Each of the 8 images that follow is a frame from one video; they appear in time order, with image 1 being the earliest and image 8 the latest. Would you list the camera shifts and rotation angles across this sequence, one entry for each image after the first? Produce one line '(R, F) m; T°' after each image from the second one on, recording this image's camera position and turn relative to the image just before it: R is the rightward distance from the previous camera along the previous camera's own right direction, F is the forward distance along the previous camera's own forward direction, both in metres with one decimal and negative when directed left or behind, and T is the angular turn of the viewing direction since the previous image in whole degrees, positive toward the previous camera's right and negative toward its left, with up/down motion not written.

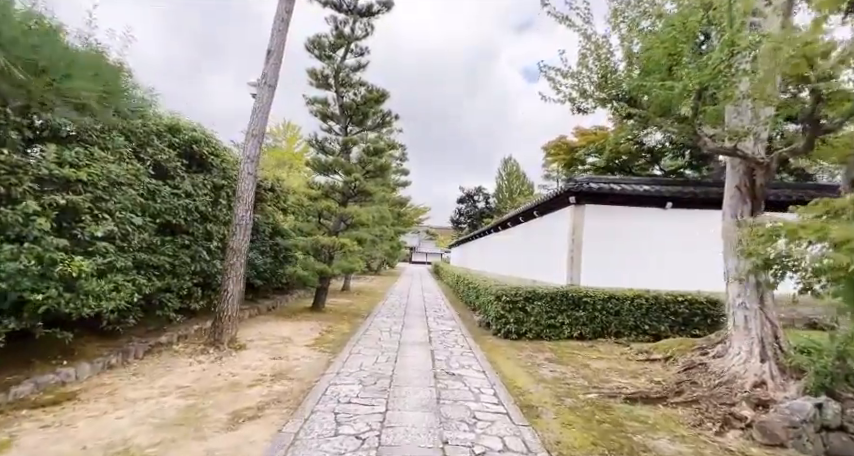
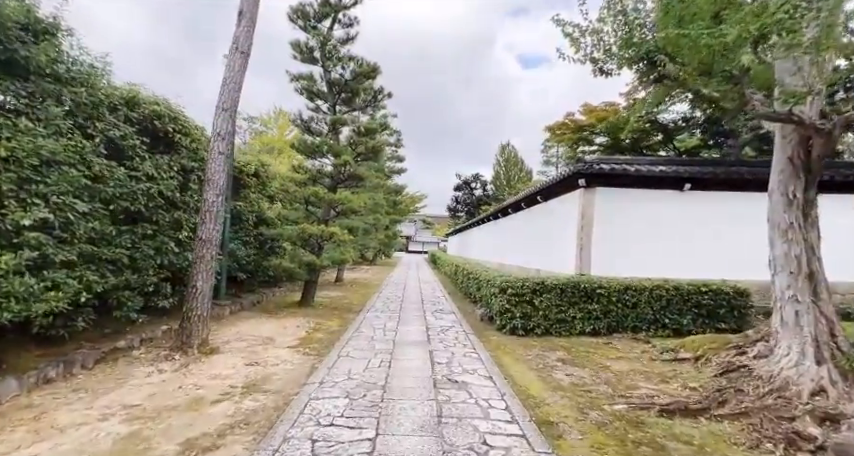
(0.0, +0.6) m; 0°
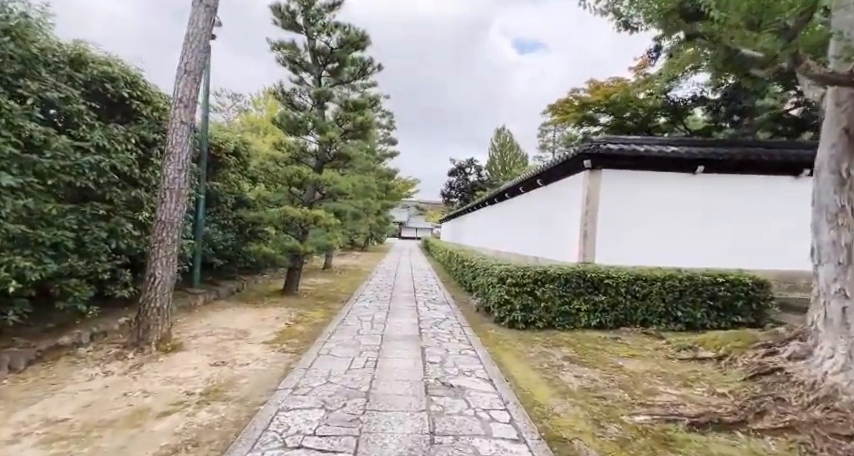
(0.0, +0.6) m; +1°
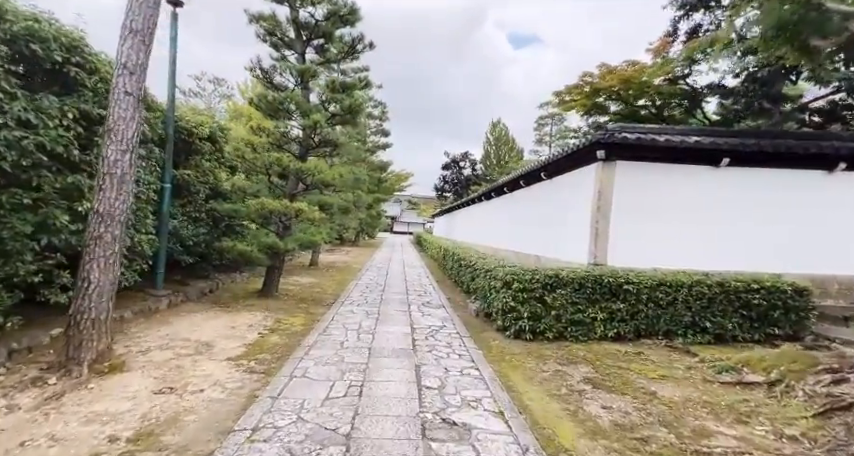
(0.0, +0.7) m; +1°
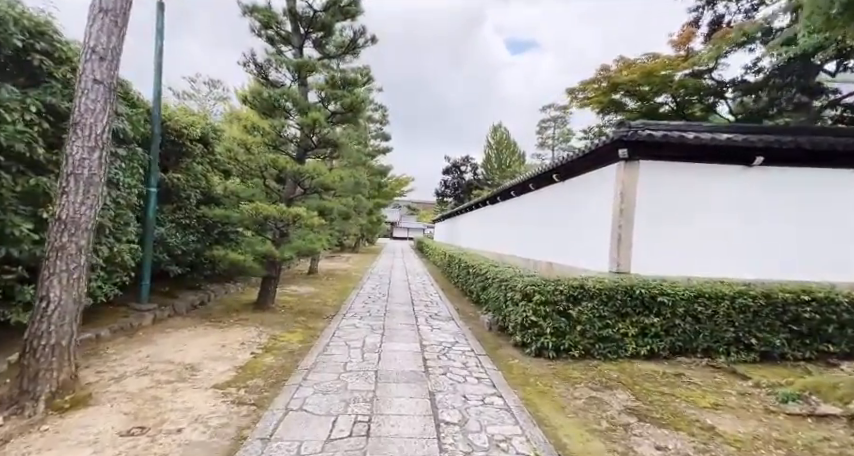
(-0.1, +0.5) m; 0°
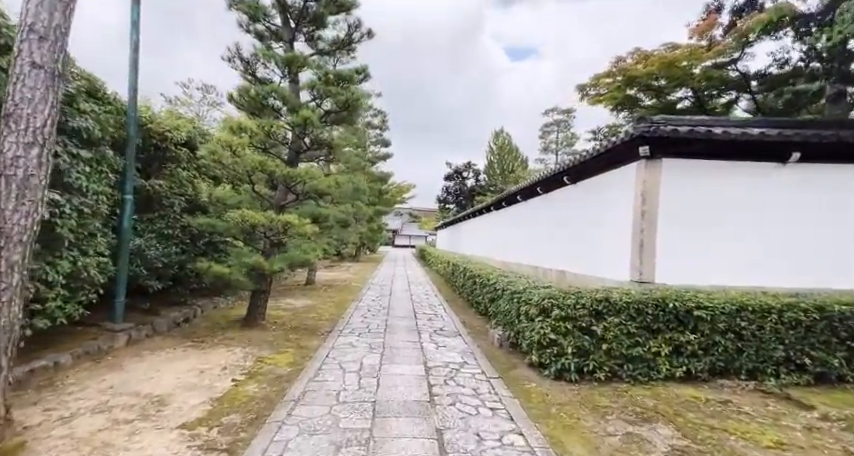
(0.0, +0.5) m; 0°
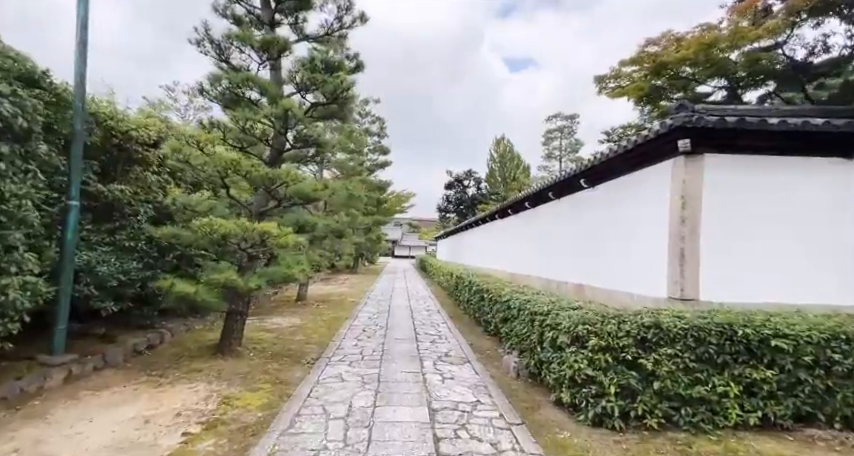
(0.0, +0.8) m; 0°
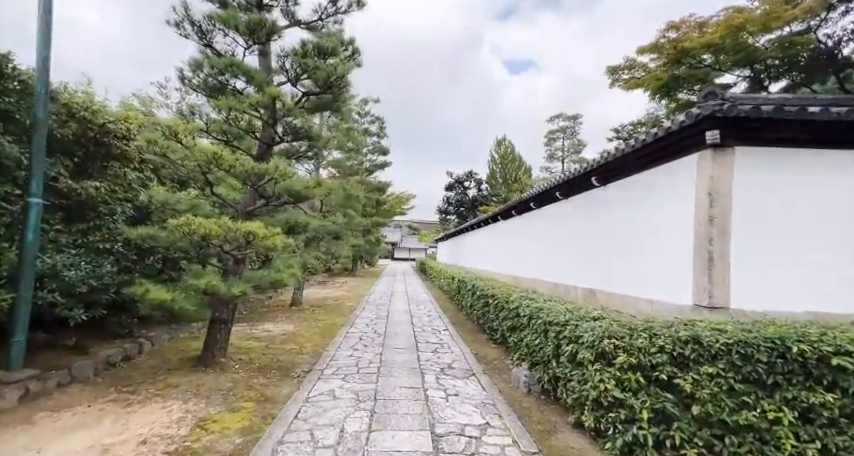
(0.0, +0.4) m; 0°
